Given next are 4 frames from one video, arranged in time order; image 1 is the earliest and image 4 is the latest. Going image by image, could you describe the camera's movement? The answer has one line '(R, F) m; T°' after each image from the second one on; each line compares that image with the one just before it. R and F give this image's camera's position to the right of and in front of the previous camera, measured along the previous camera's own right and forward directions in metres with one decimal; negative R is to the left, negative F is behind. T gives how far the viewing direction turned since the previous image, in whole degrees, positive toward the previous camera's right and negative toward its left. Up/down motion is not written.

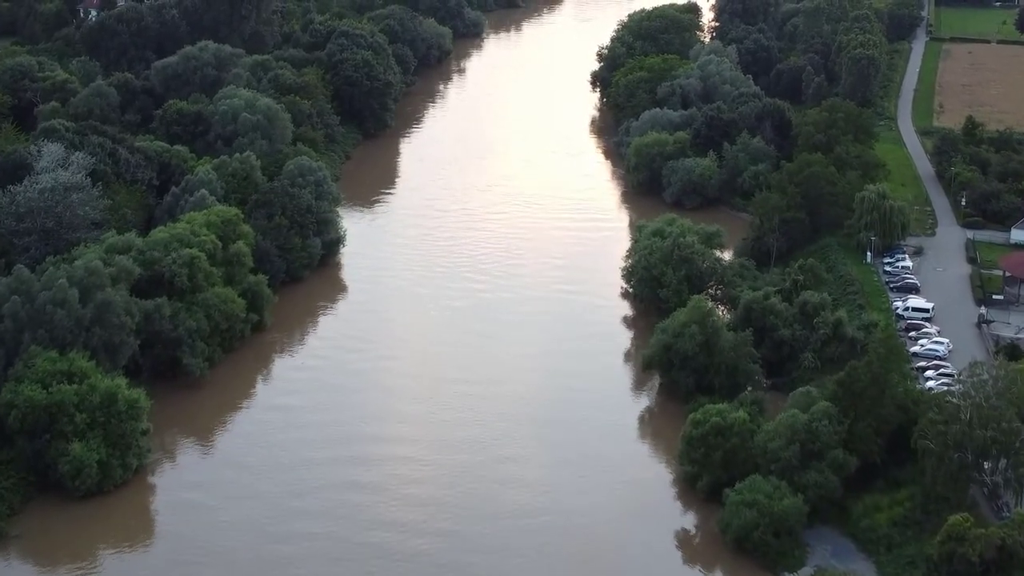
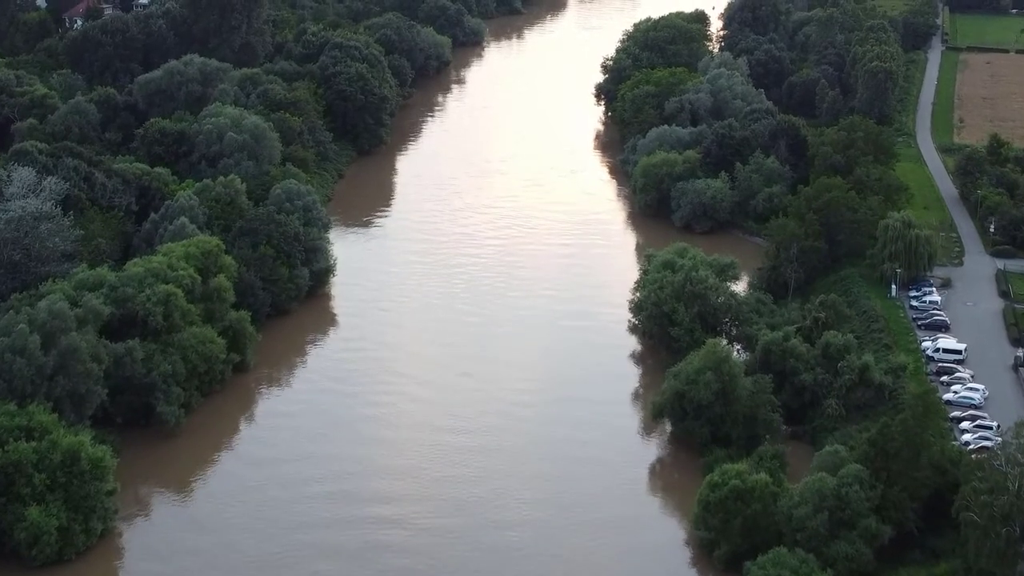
(+0.1, +2.4) m; 0°
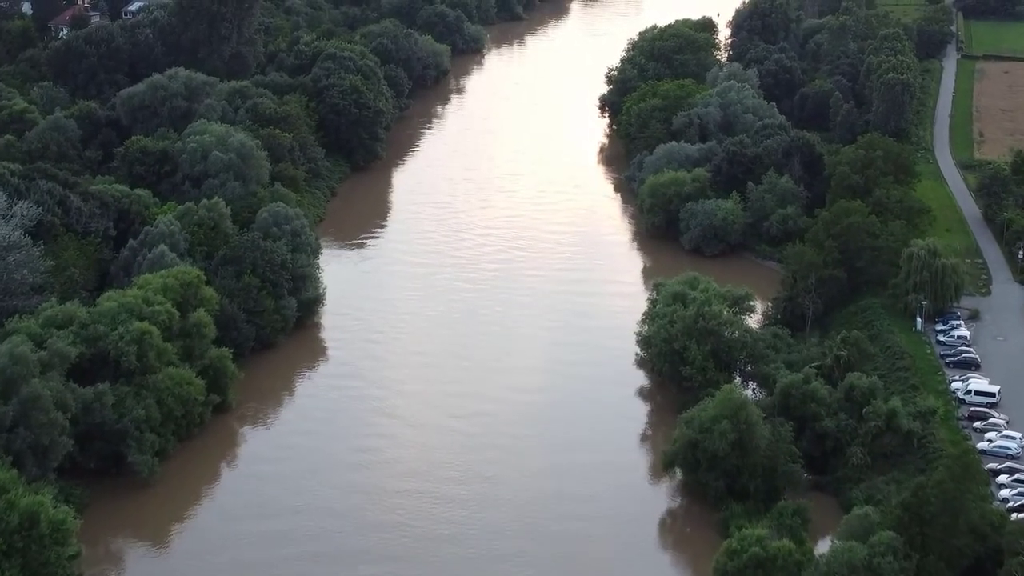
(+0.1, +2.2) m; 0°
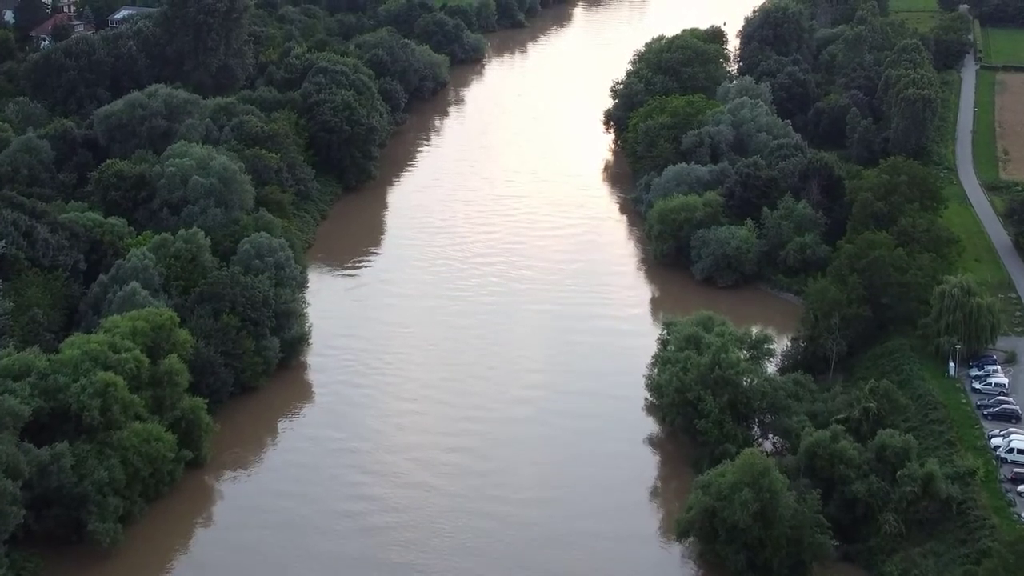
(+0.1, +2.6) m; 0°
